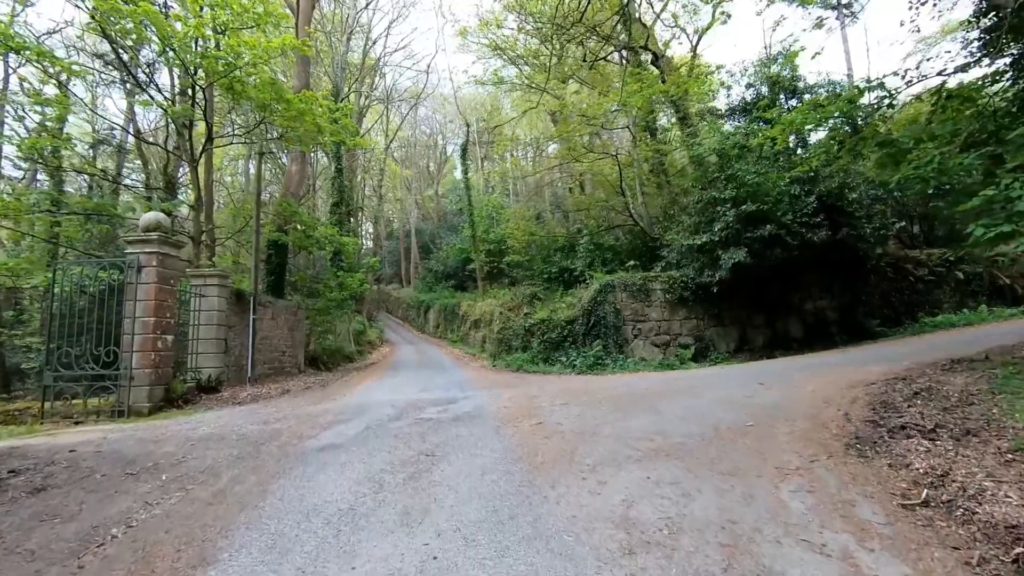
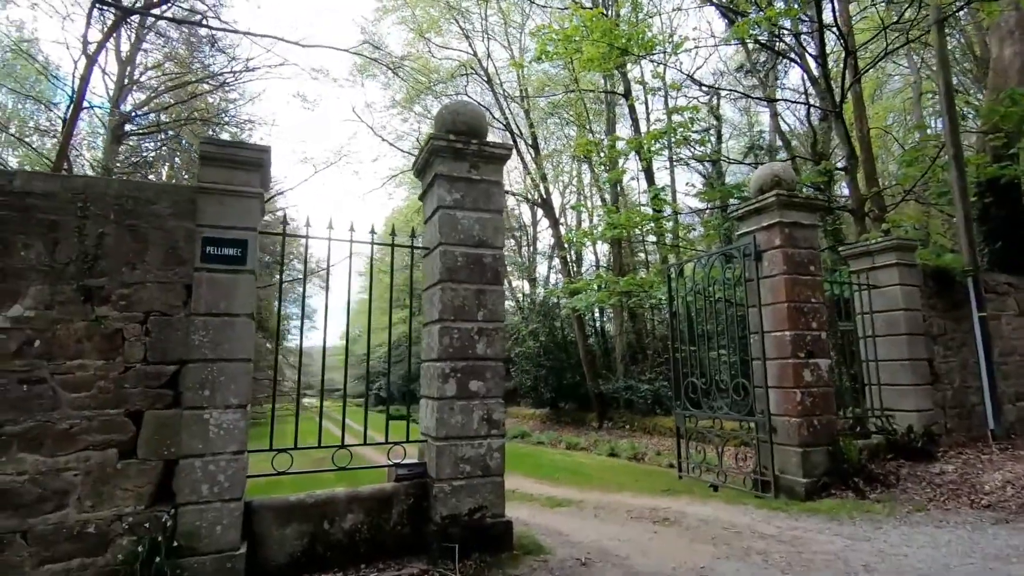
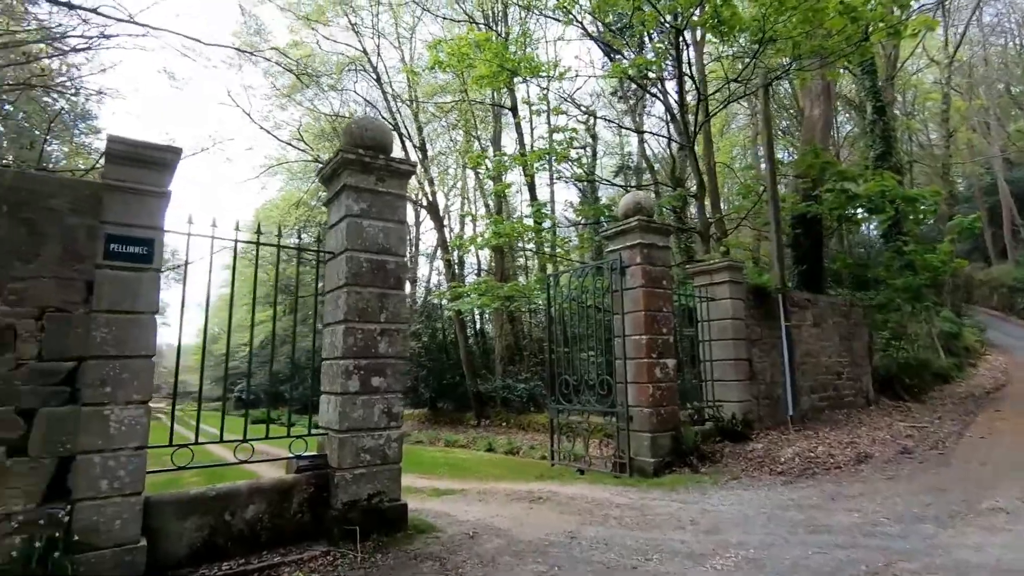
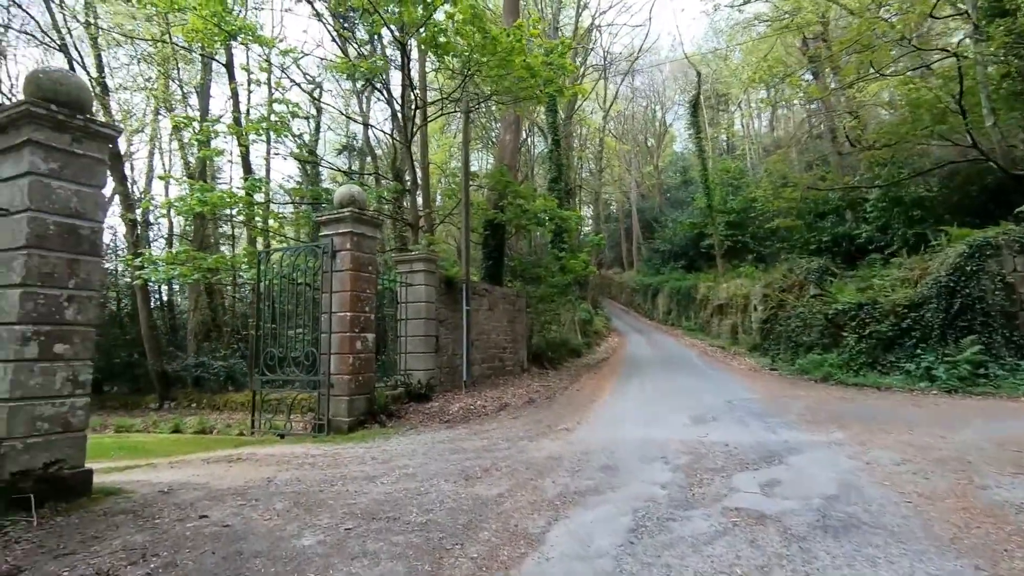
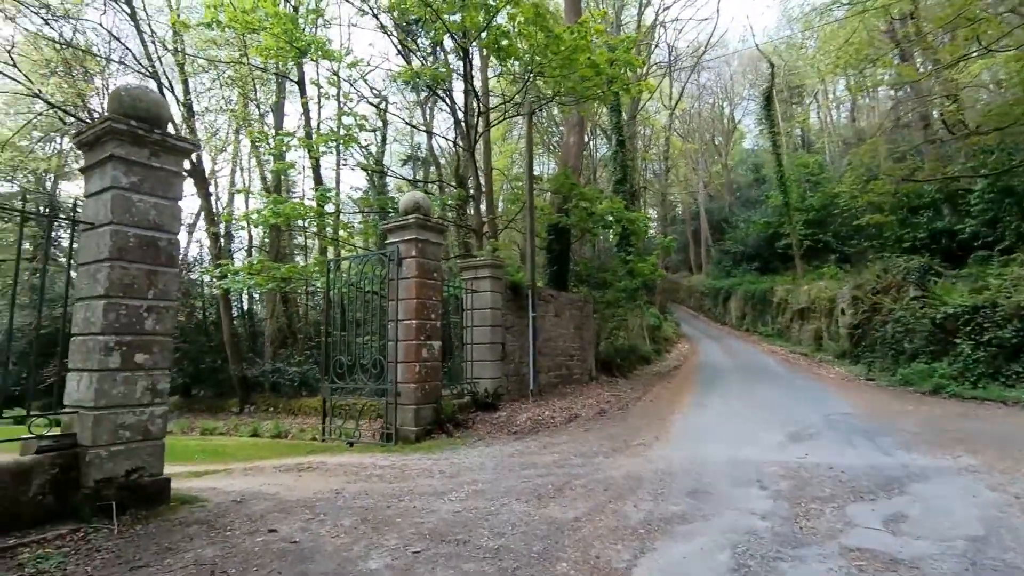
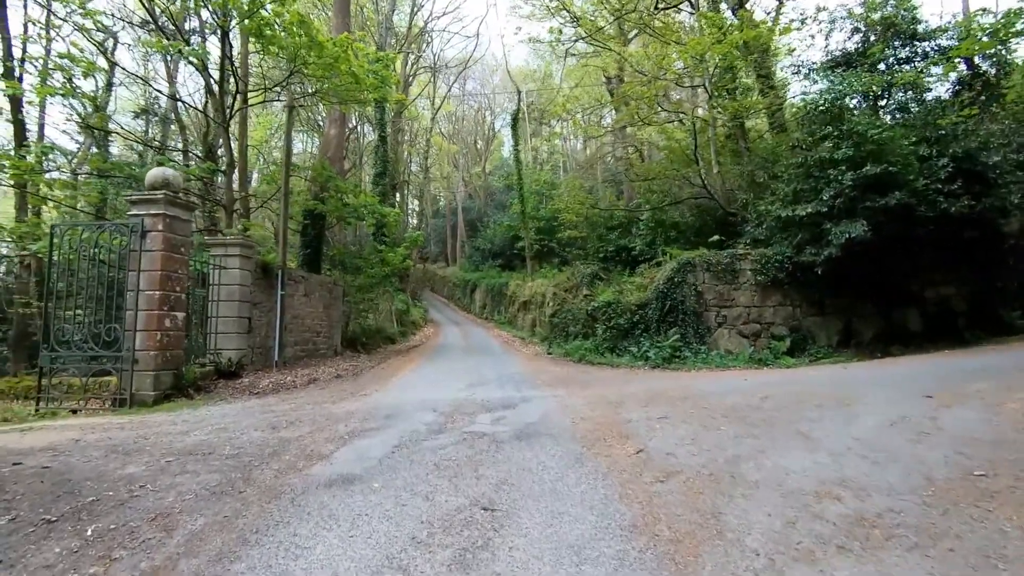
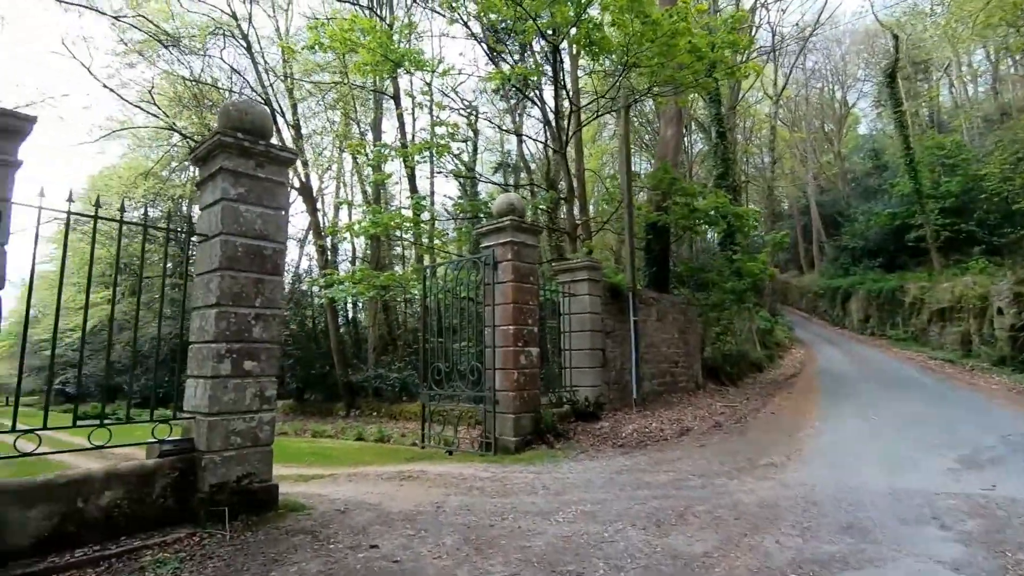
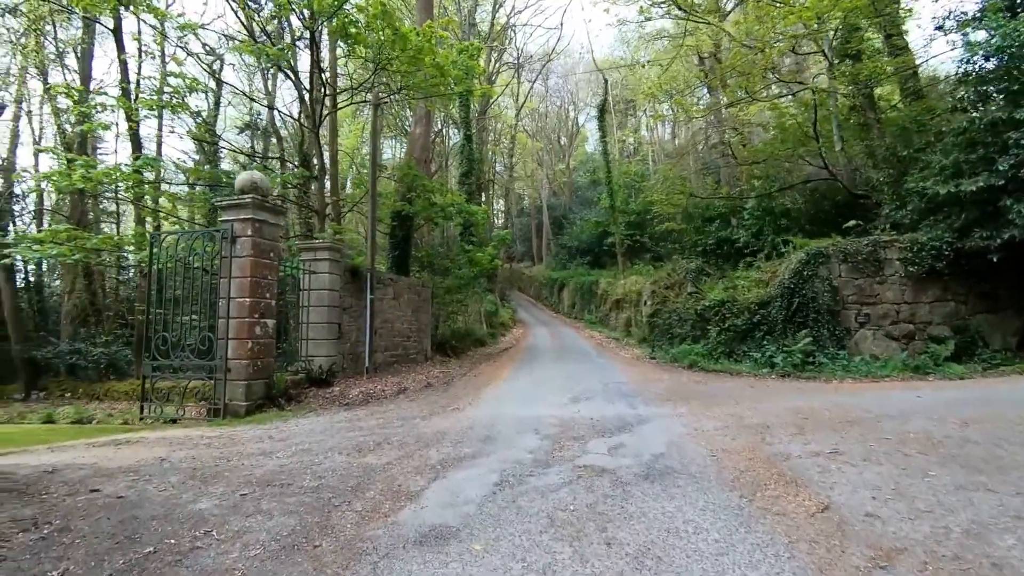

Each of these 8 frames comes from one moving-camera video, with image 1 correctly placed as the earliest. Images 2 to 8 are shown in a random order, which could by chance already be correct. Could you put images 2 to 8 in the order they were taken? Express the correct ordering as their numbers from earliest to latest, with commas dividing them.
6, 8, 4, 5, 7, 3, 2
